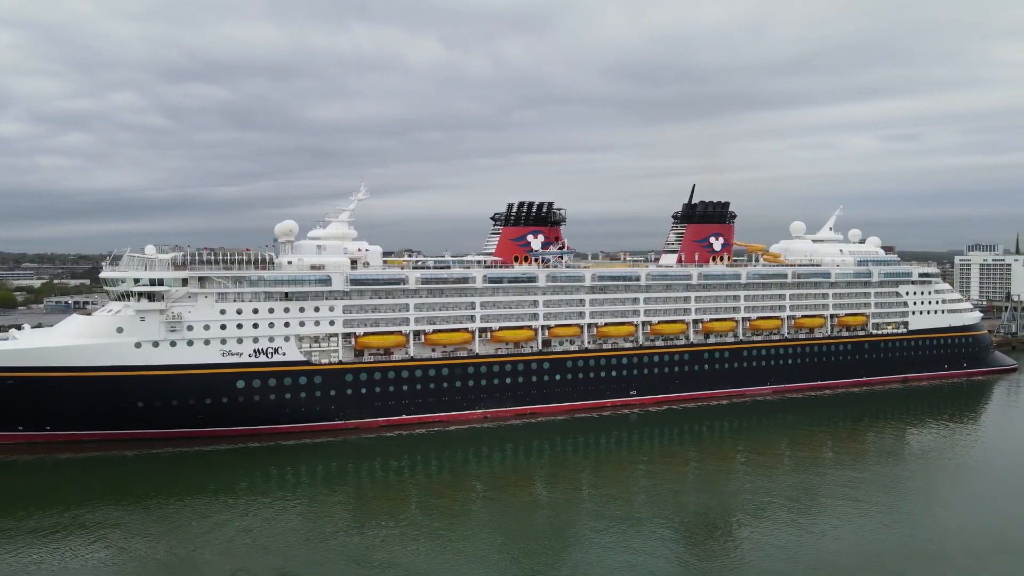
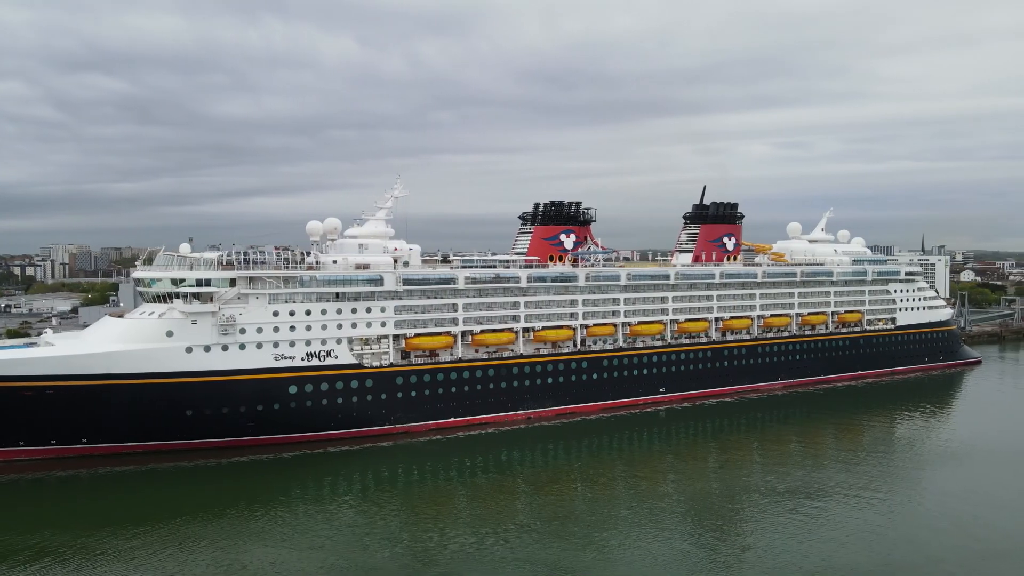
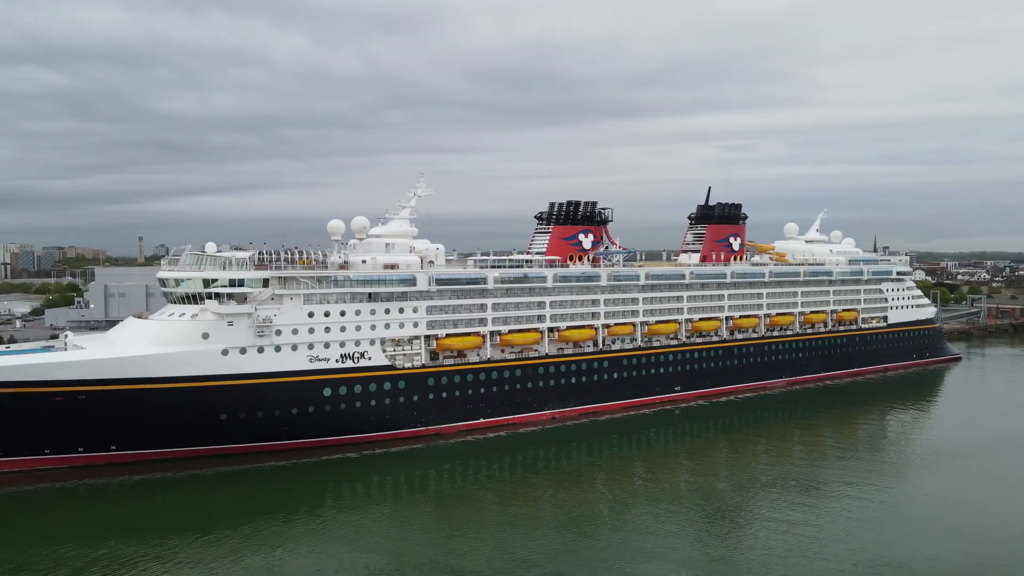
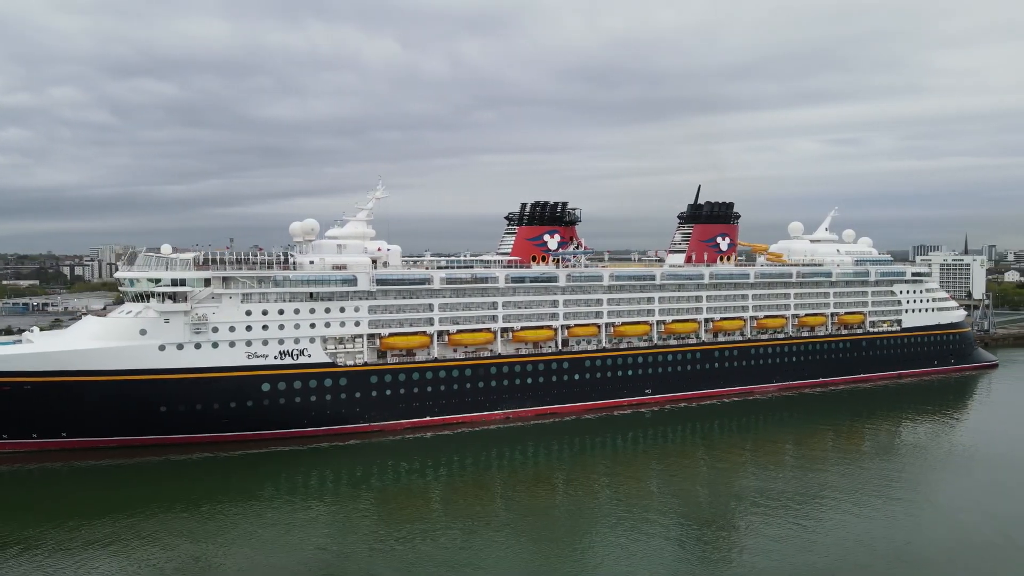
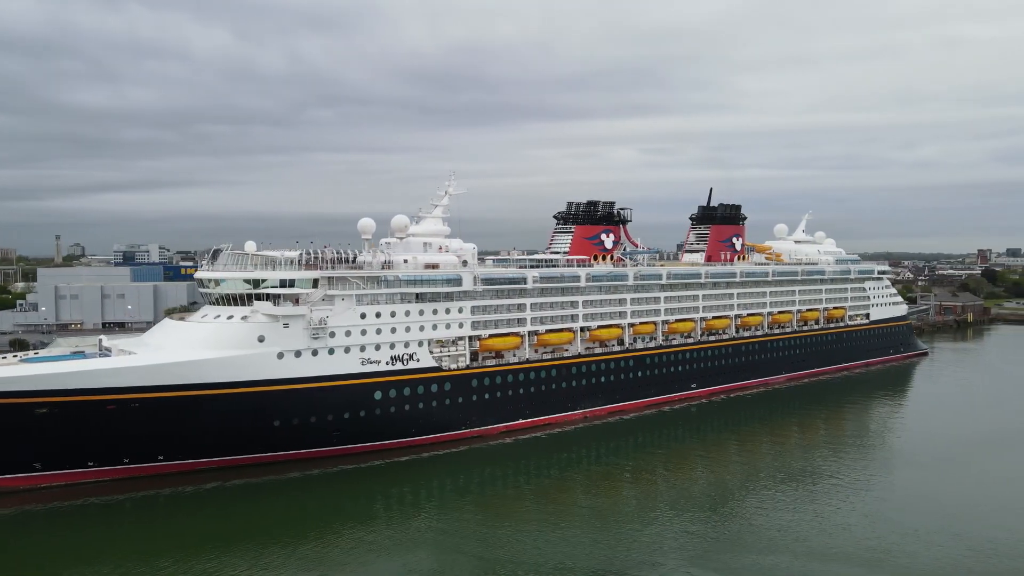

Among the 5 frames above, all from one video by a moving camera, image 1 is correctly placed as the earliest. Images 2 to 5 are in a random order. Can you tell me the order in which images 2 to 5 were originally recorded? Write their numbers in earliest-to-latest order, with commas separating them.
4, 2, 3, 5
